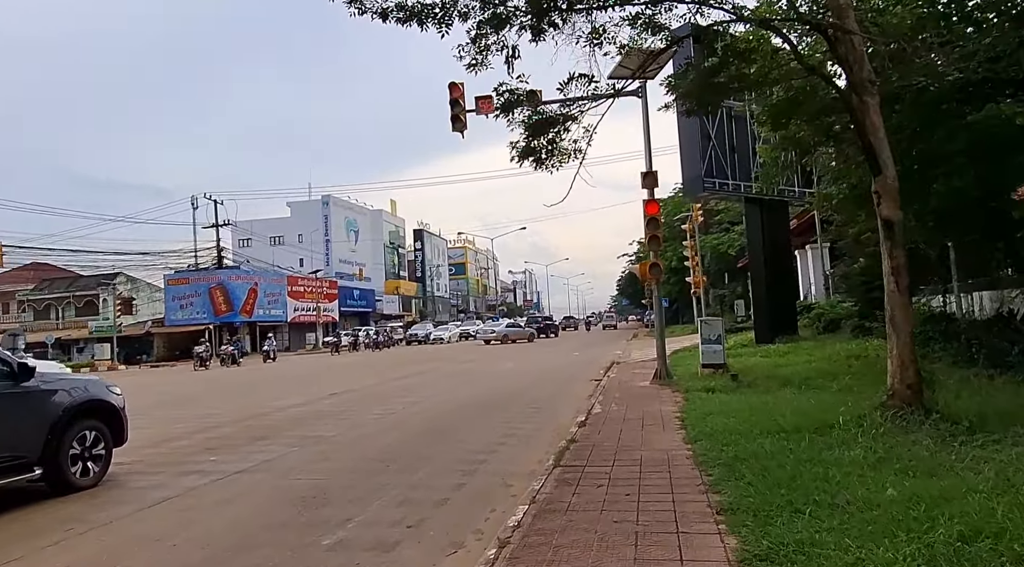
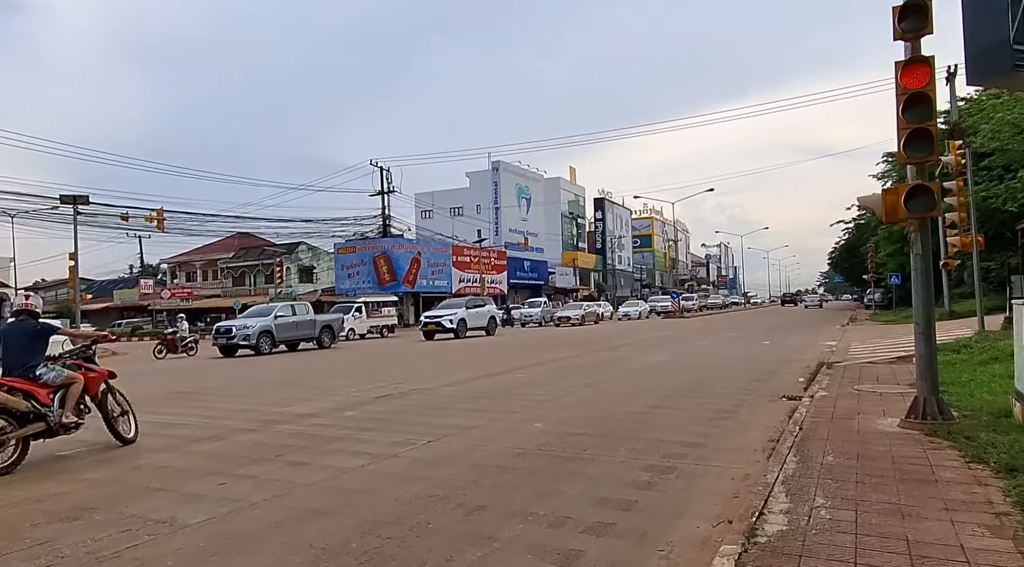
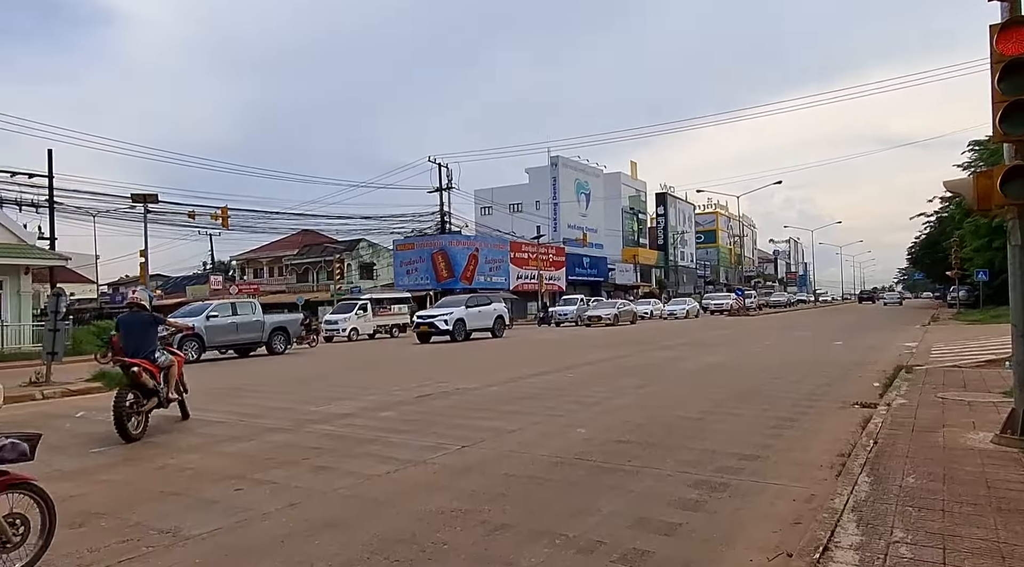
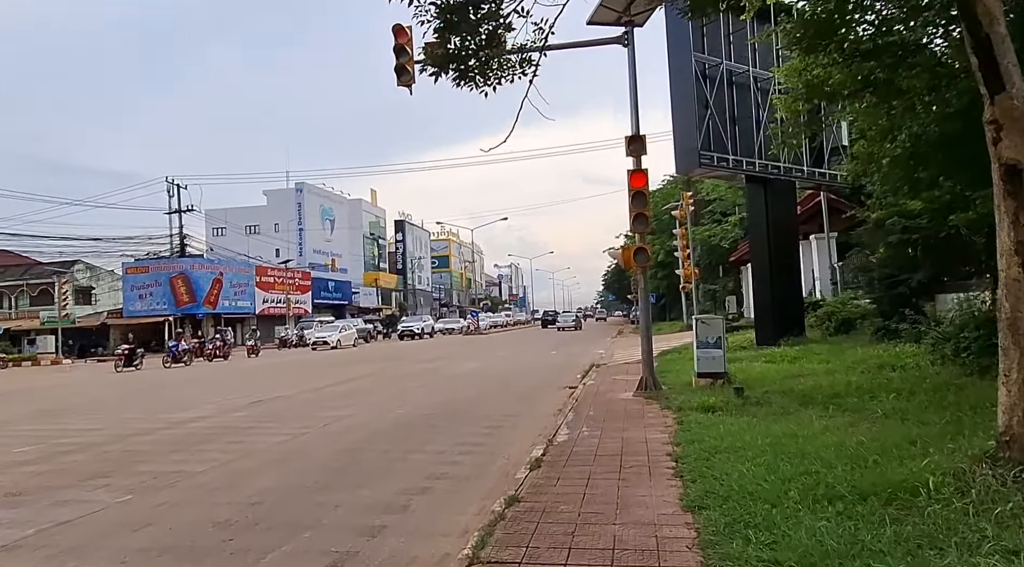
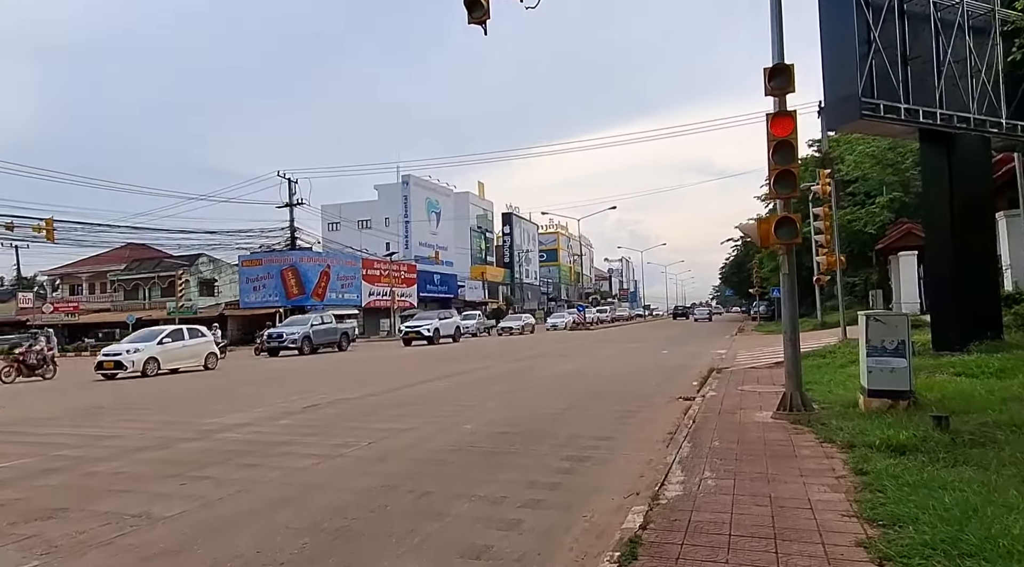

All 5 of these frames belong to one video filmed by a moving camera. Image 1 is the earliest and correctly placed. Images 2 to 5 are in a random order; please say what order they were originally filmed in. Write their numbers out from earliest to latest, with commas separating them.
4, 5, 2, 3
